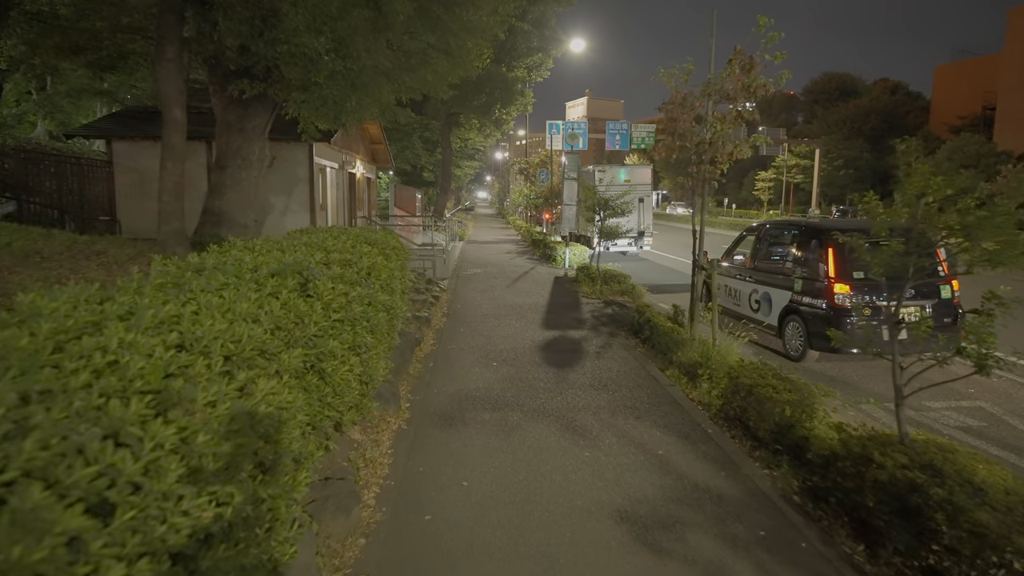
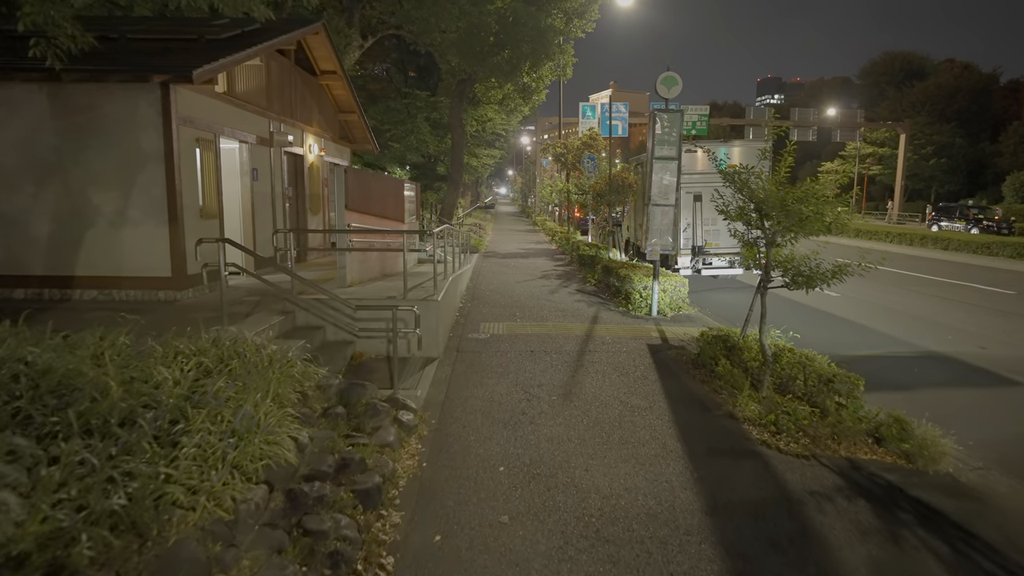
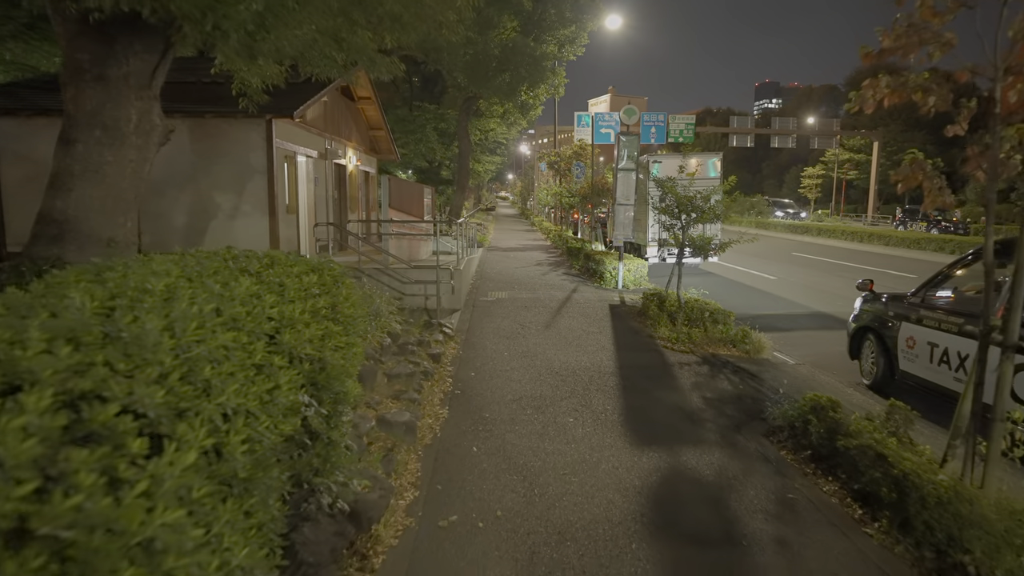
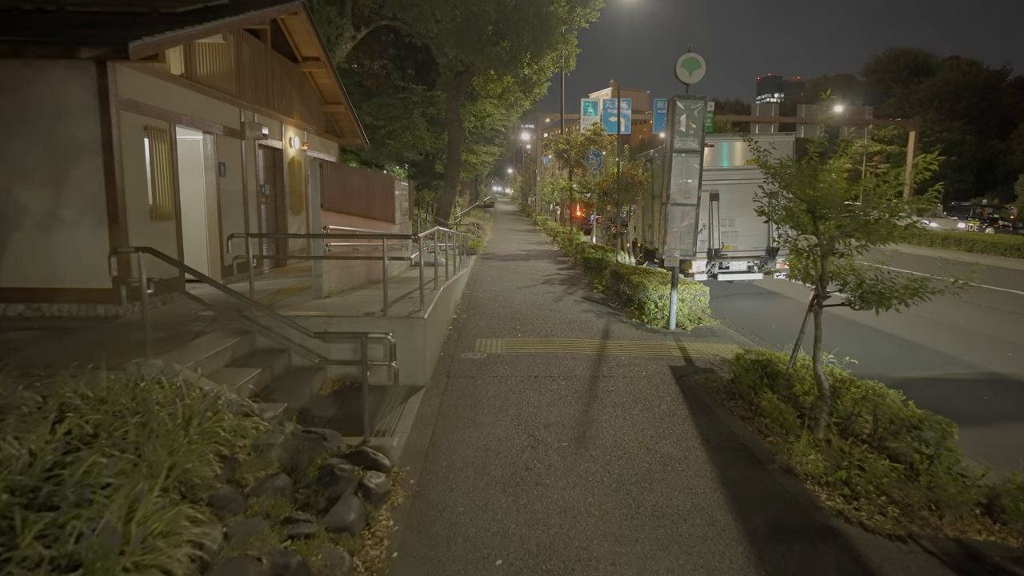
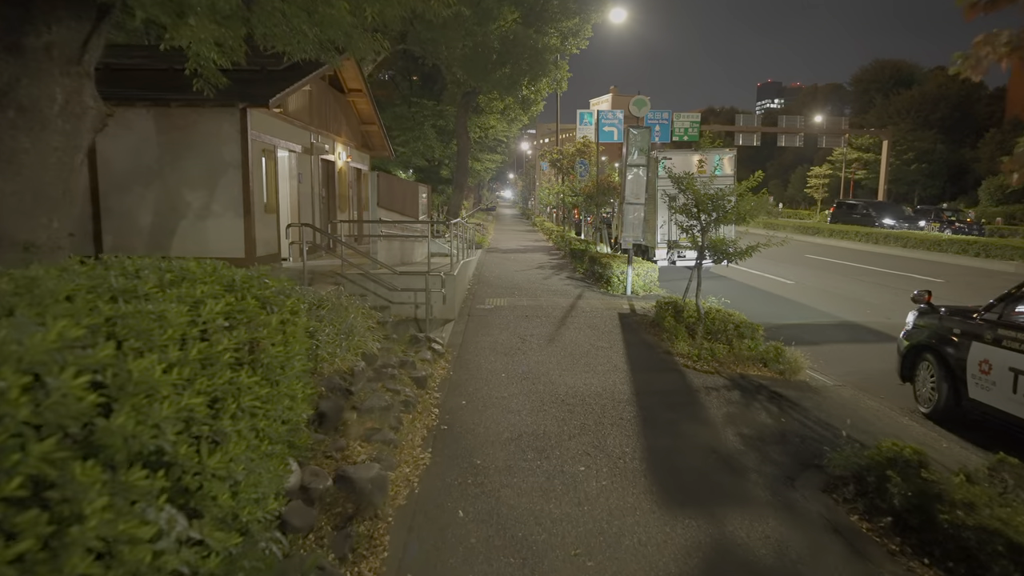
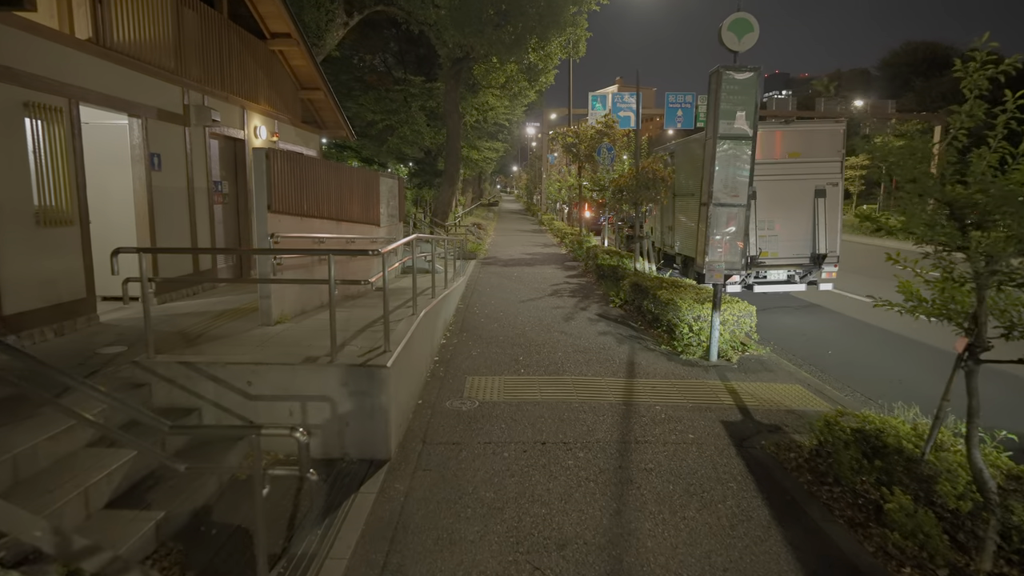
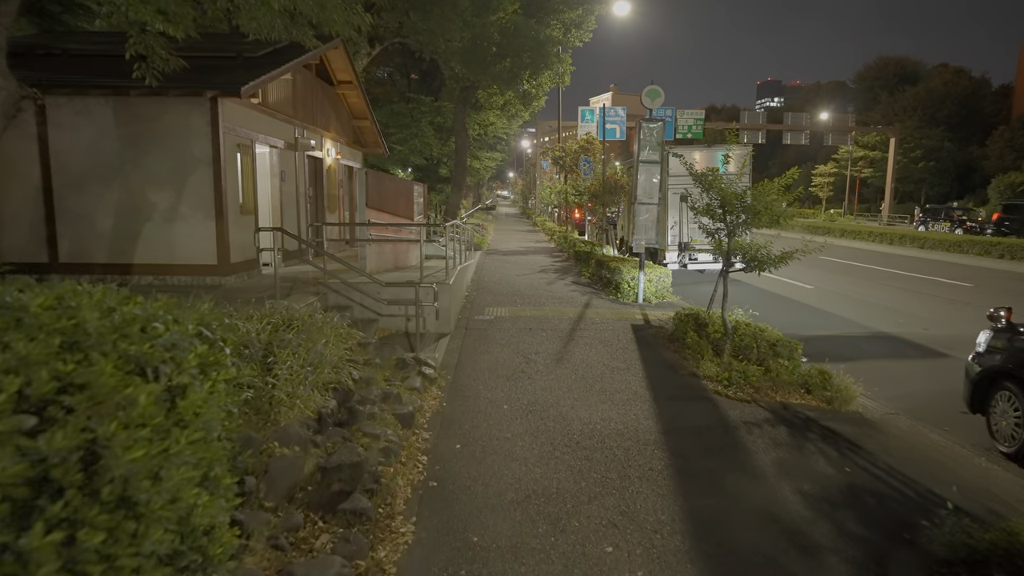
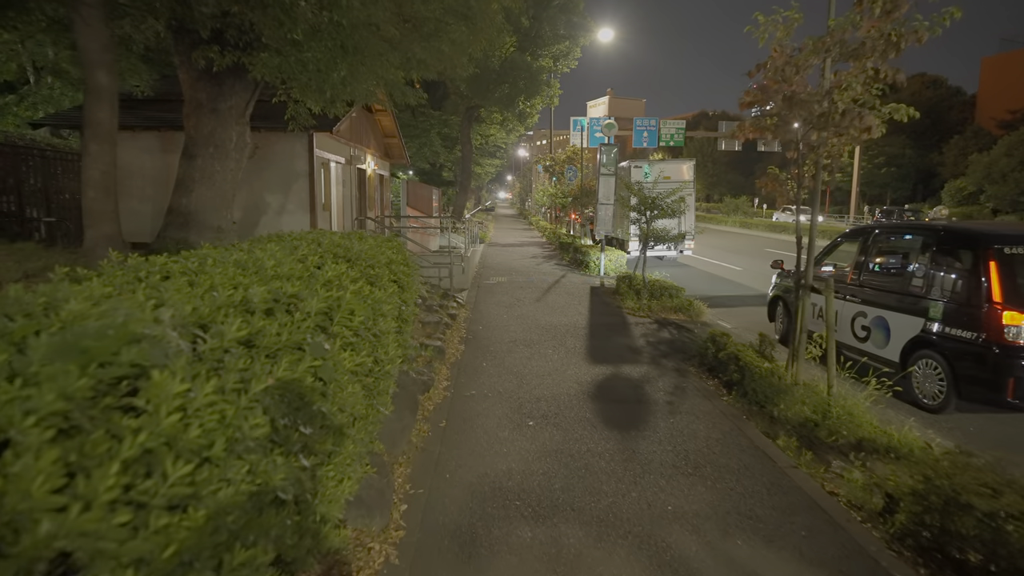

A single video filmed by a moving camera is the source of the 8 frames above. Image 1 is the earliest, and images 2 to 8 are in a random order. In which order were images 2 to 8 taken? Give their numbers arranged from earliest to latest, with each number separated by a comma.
8, 3, 5, 7, 2, 4, 6
